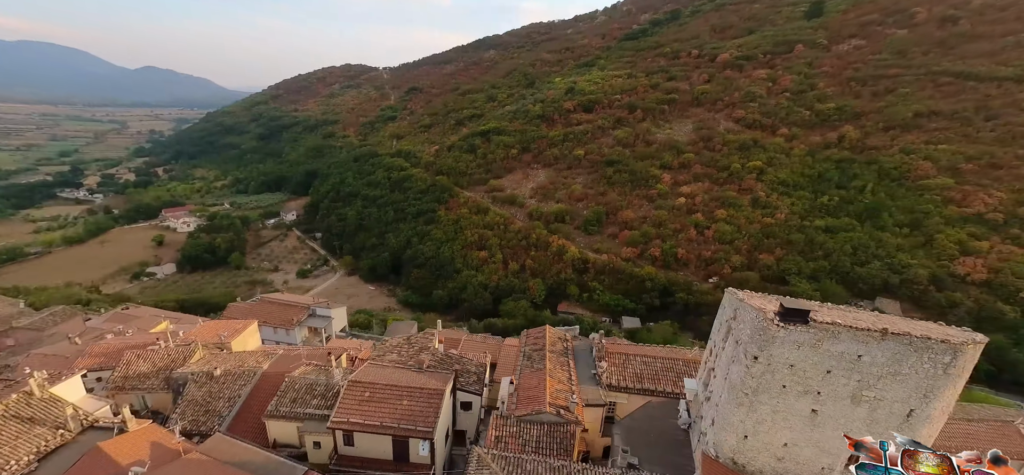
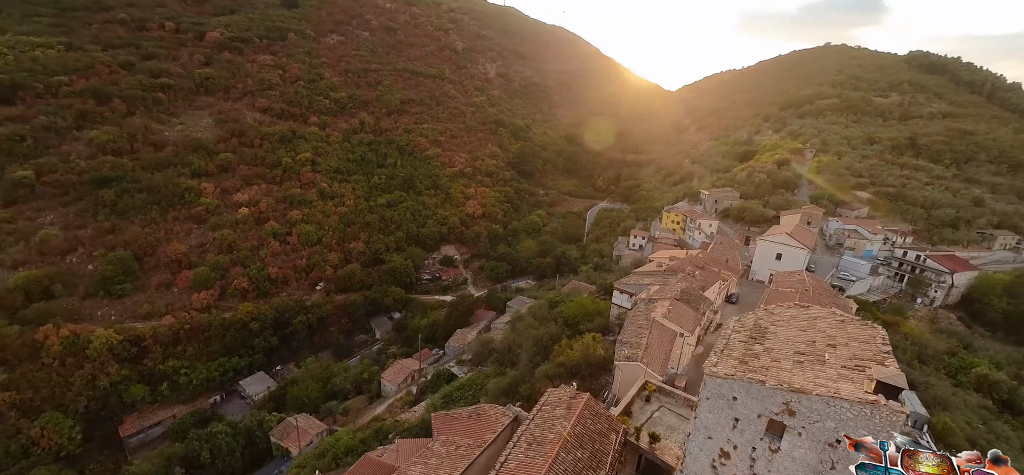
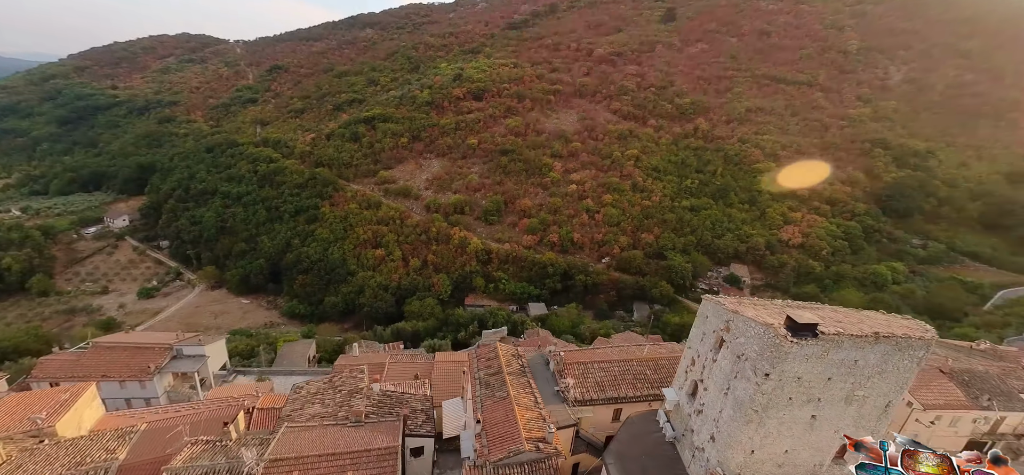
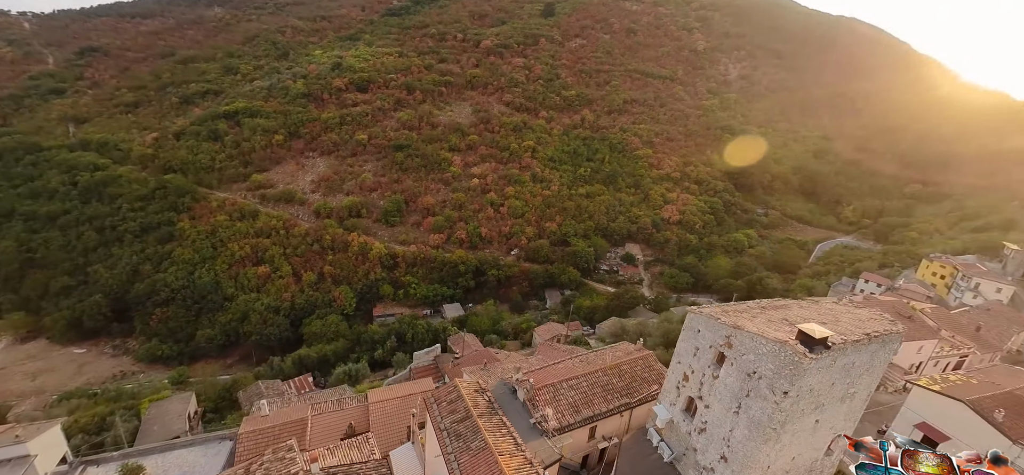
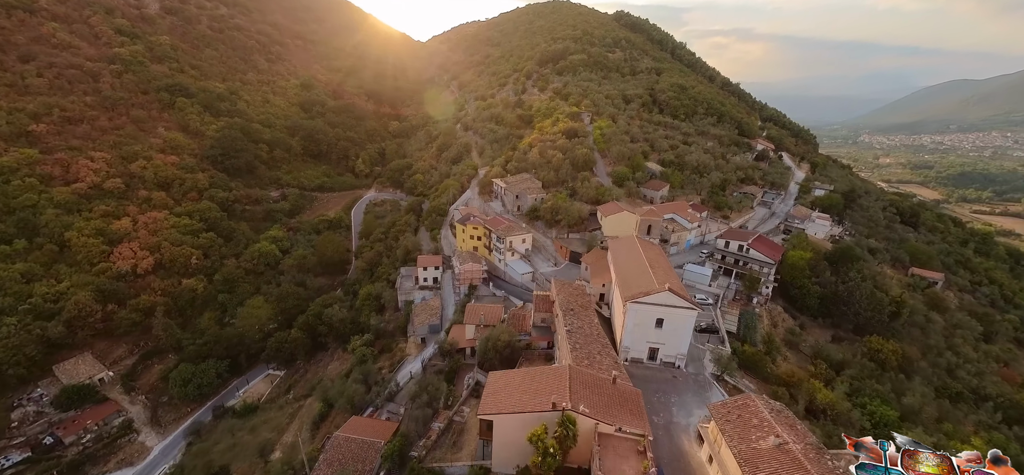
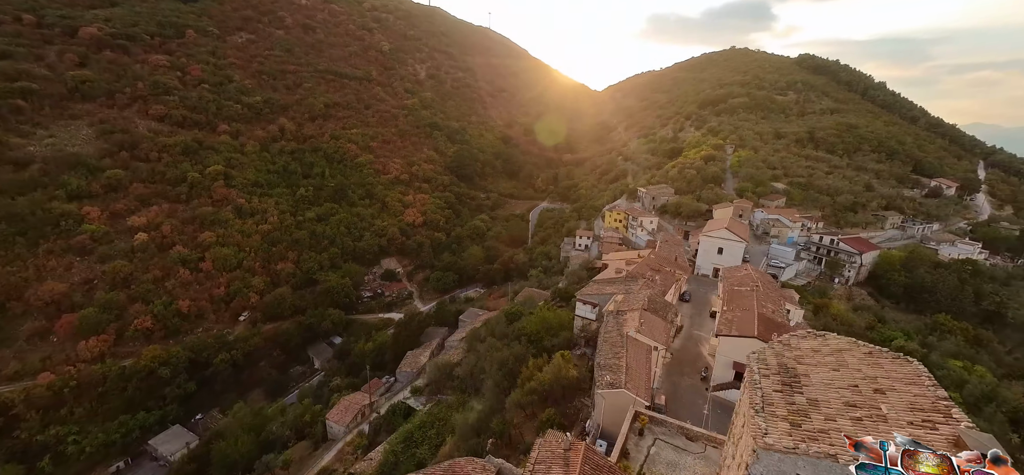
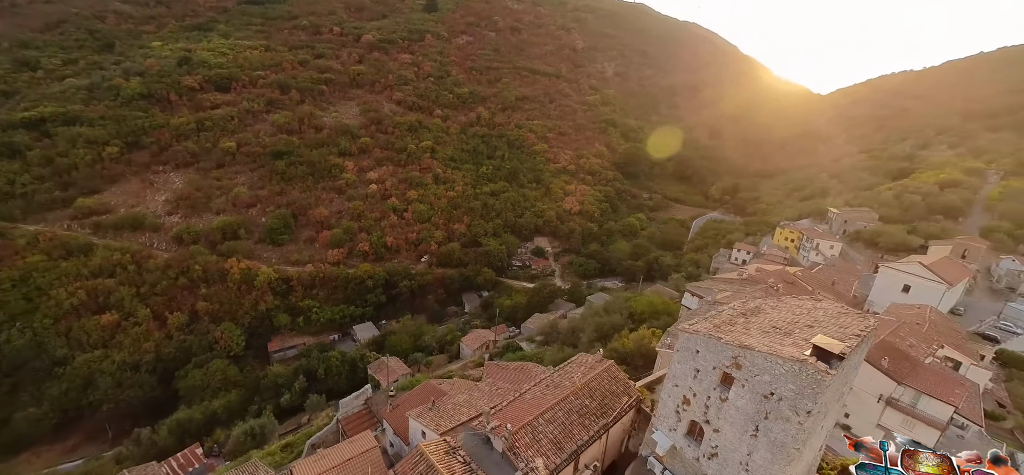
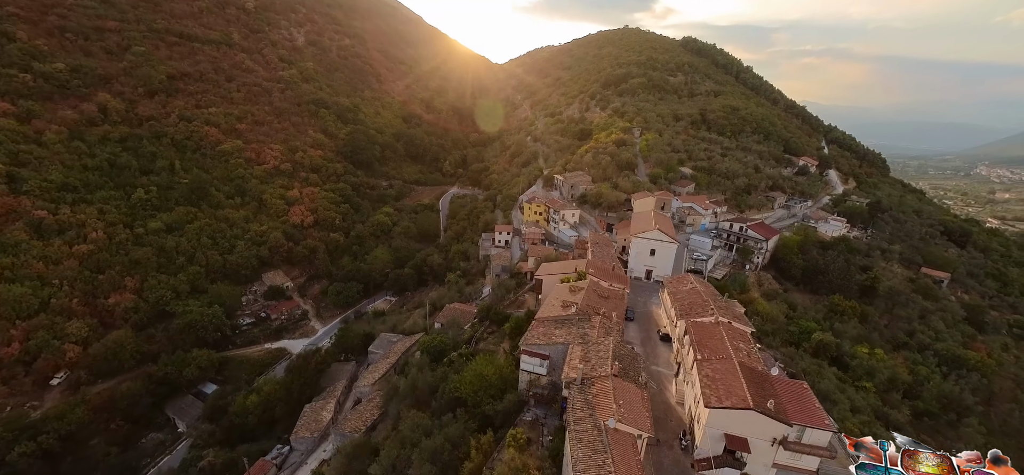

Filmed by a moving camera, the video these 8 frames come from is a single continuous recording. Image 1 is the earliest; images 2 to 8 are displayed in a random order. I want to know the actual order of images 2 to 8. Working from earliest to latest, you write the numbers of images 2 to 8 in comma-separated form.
3, 4, 7, 2, 6, 8, 5
